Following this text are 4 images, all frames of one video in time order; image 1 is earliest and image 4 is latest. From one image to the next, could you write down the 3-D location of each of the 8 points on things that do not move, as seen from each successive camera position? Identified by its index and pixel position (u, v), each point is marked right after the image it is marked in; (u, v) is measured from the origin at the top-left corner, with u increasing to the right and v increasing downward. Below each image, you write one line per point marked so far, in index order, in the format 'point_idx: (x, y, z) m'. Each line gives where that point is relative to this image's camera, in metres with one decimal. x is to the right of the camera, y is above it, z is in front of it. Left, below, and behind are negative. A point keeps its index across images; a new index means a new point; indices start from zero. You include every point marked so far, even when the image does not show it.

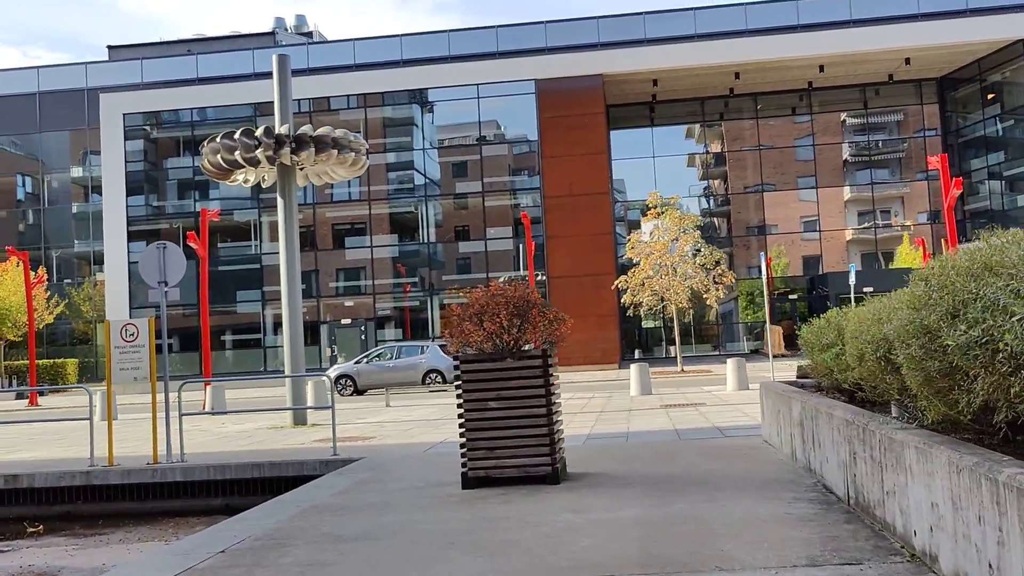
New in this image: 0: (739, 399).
0: (+3.8, -1.9, +16.7) m
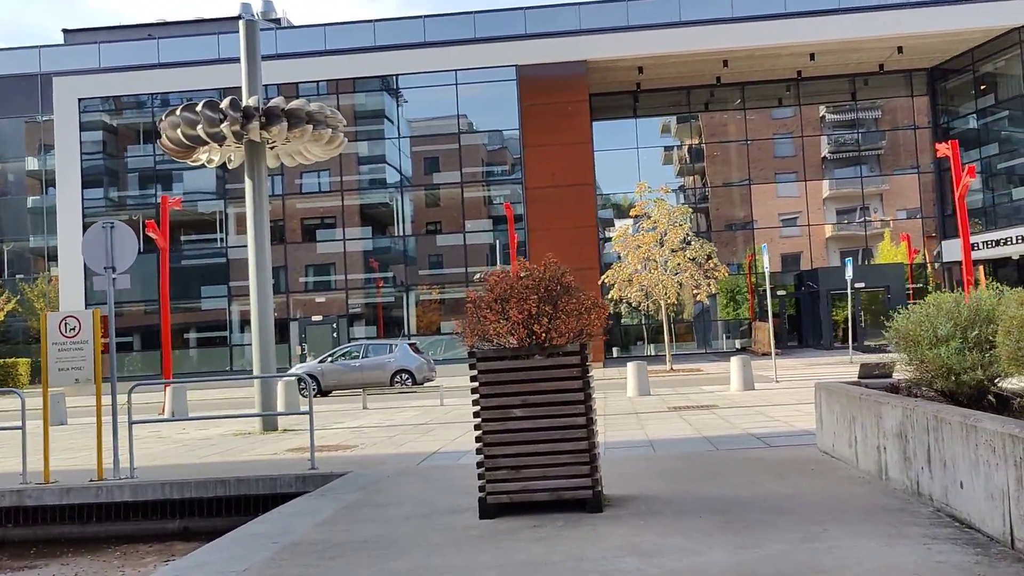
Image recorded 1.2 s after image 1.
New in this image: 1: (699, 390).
0: (+3.7, -1.7, +15.4) m
1: (+3.6, -2.0, +19.0) m
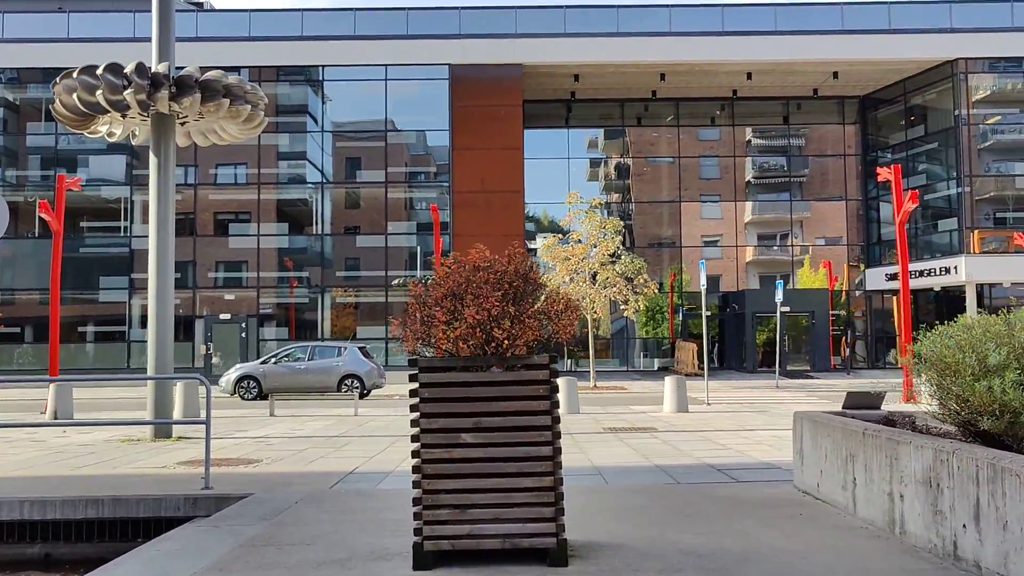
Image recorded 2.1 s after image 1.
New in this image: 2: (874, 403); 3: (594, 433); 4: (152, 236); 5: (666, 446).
0: (+2.6, -2.0, +14.4) m
1: (+2.2, -2.2, +18.0) m
2: (+2.6, -0.8, +7.2) m
3: (+1.1, -1.9, +13.1) m
4: (-4.9, +0.8, +13.4) m
5: (+1.7, -1.8, +11.0) m
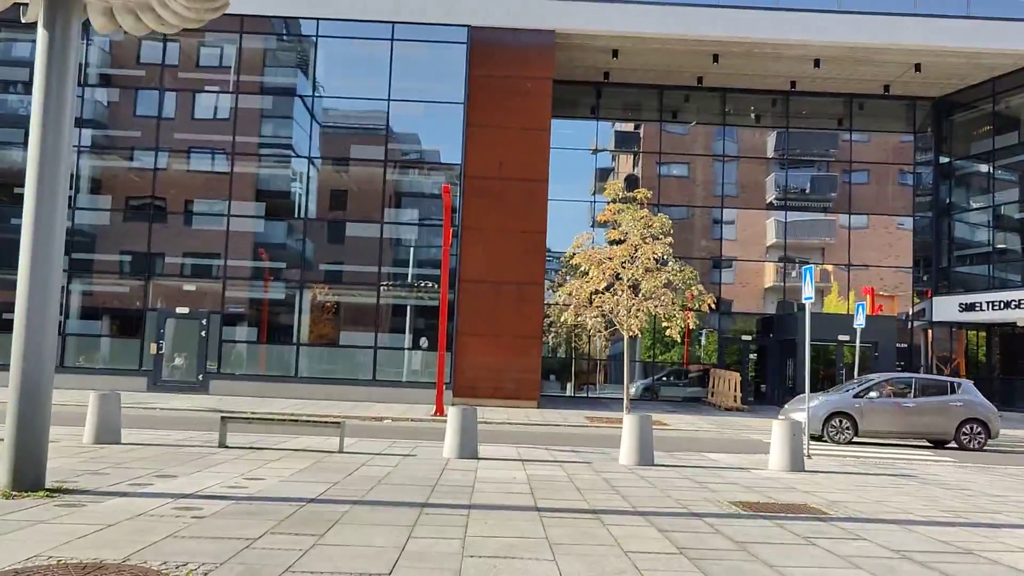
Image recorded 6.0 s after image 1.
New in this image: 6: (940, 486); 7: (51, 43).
0: (+3.3, -2.0, +9.5) m
1: (+2.8, -2.3, +13.1) m
2: (+3.5, -0.8, +2.3) m
3: (+1.8, -1.9, +8.1) m
4: (-4.0, +1.1, +8.3) m
5: (+2.5, -1.7, +6.0) m
6: (+4.9, -2.3, +11.5) m
7: (-3.9, +2.2, +8.5) m
